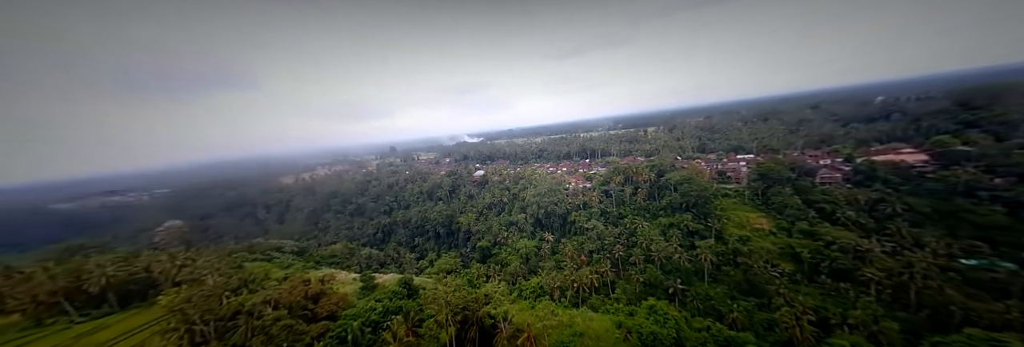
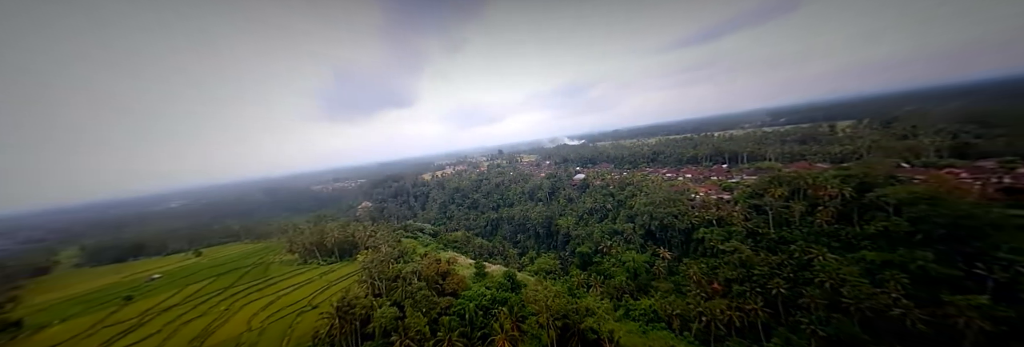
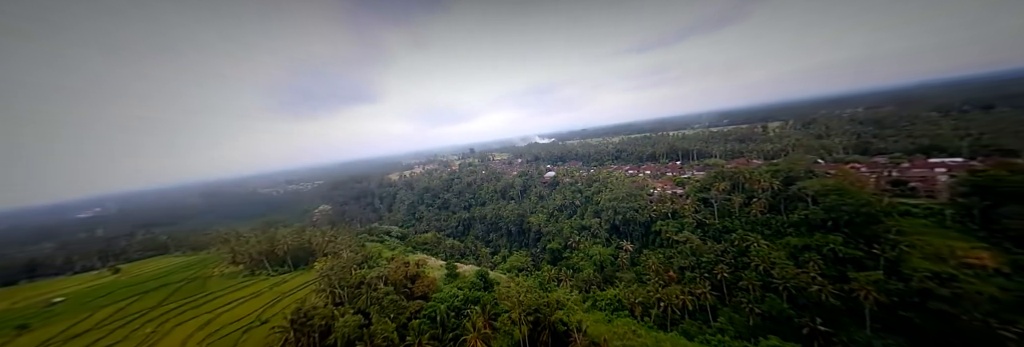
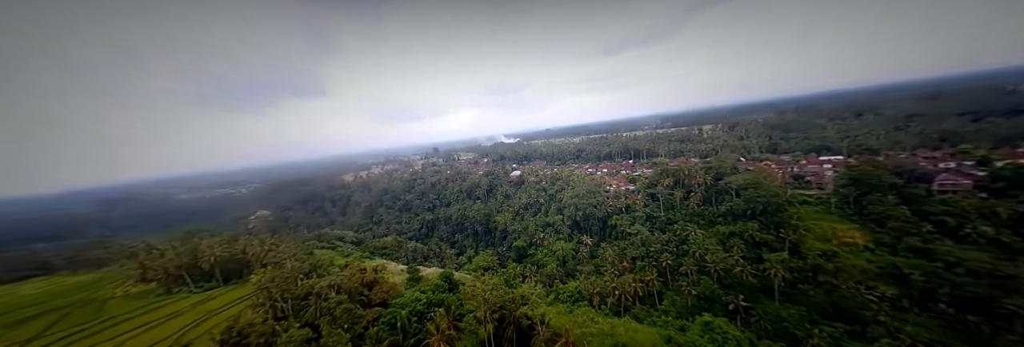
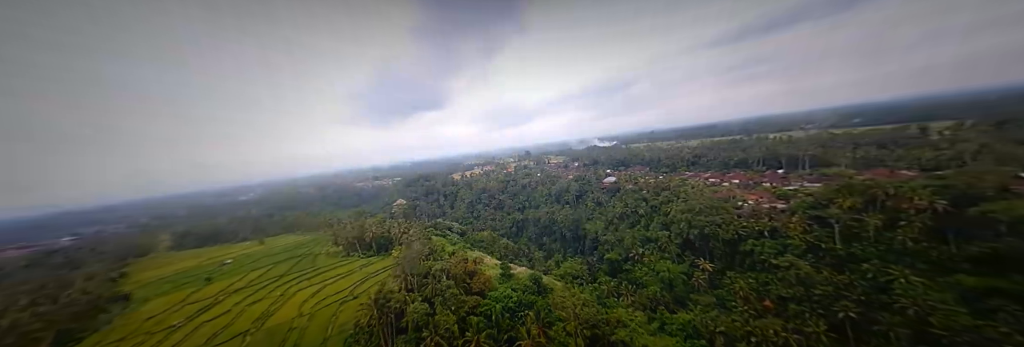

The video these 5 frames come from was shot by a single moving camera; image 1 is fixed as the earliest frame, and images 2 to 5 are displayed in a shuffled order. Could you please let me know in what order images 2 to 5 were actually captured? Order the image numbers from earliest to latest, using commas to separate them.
4, 3, 2, 5
